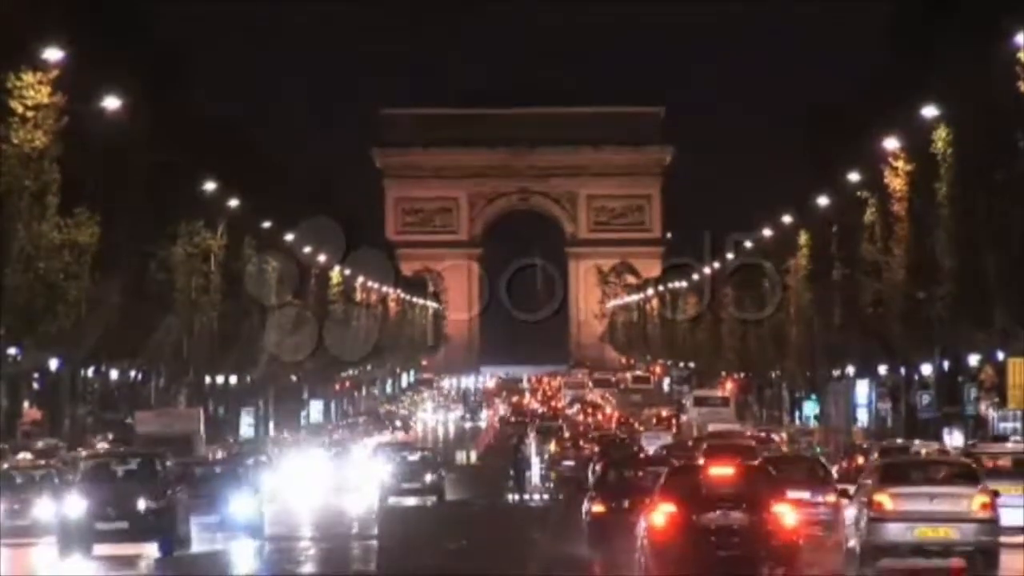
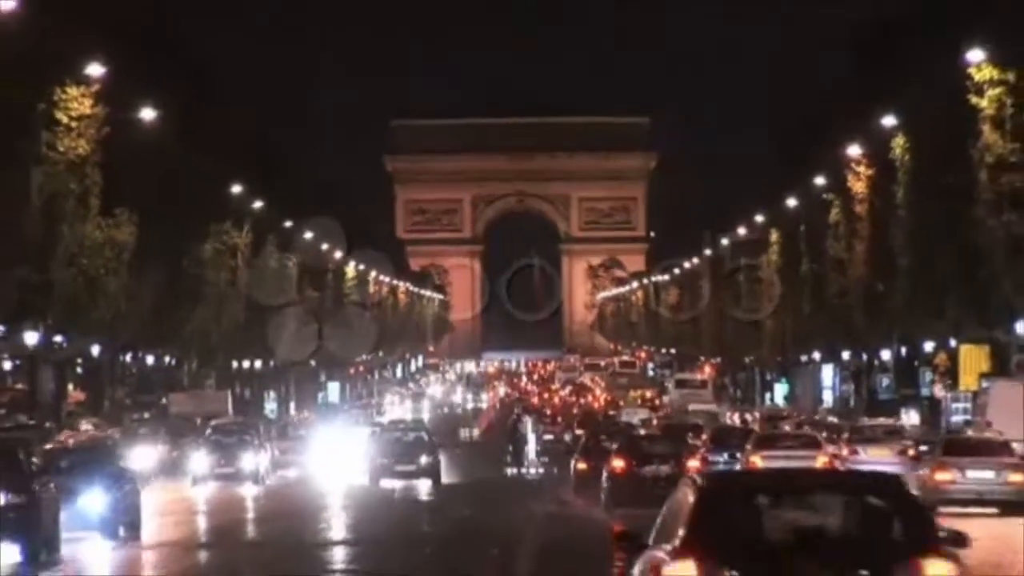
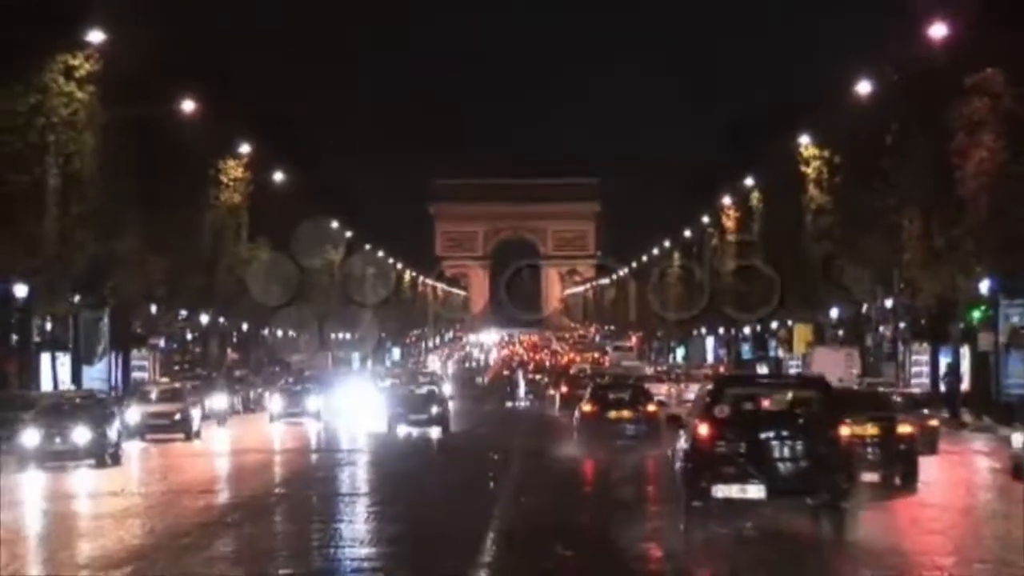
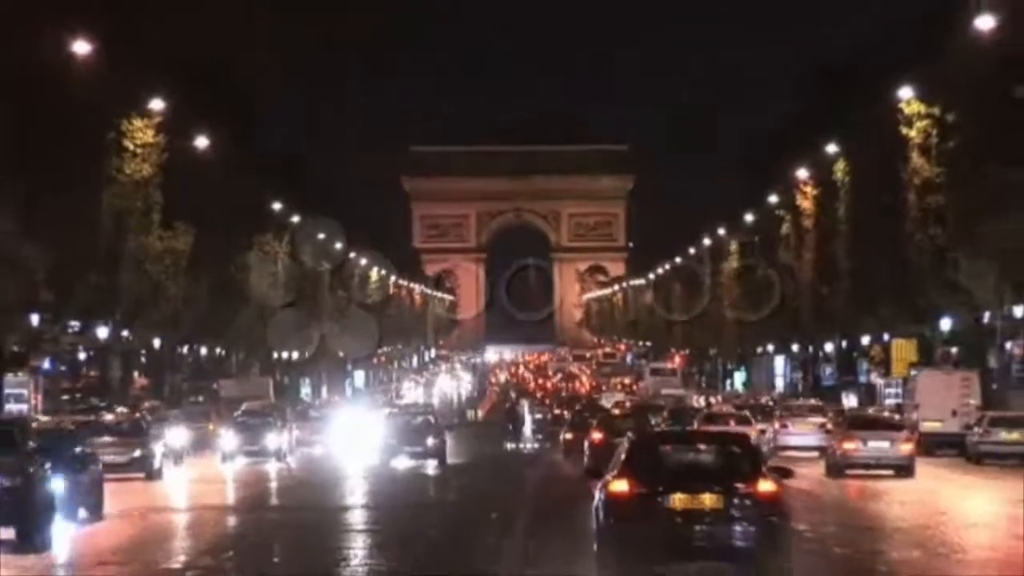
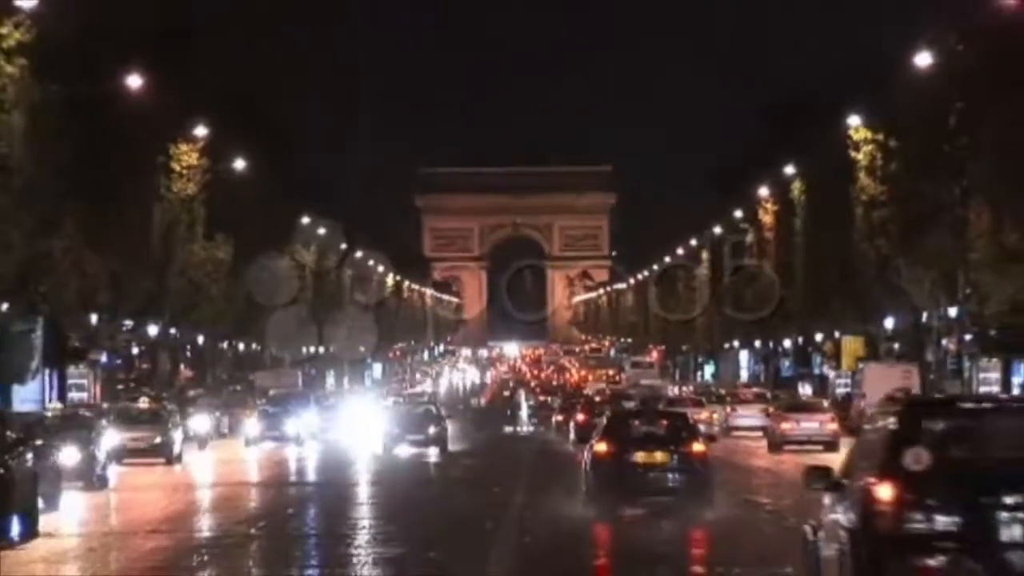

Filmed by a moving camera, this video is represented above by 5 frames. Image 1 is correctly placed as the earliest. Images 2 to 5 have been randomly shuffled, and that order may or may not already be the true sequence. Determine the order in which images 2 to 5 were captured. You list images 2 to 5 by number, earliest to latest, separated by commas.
2, 4, 5, 3
